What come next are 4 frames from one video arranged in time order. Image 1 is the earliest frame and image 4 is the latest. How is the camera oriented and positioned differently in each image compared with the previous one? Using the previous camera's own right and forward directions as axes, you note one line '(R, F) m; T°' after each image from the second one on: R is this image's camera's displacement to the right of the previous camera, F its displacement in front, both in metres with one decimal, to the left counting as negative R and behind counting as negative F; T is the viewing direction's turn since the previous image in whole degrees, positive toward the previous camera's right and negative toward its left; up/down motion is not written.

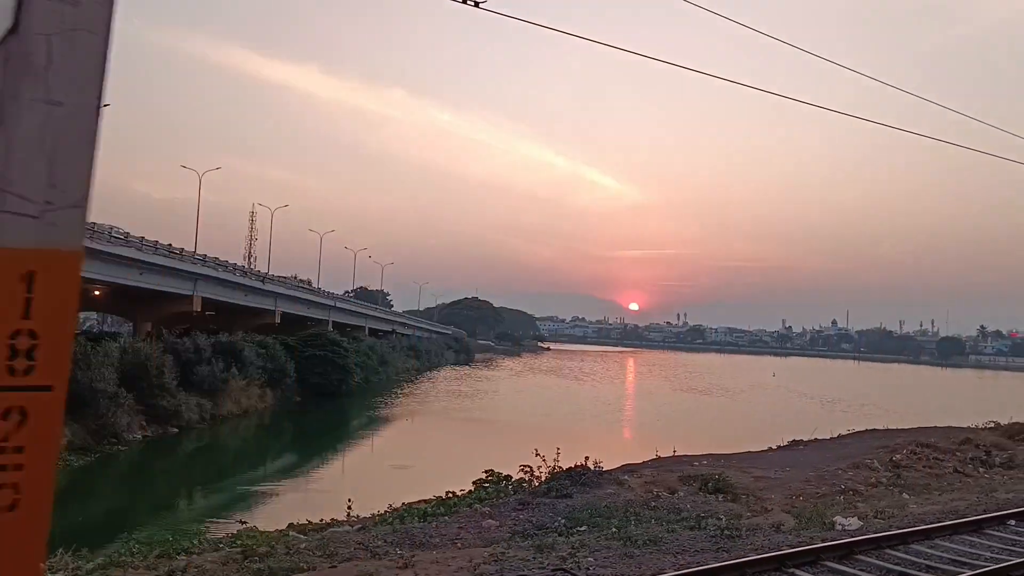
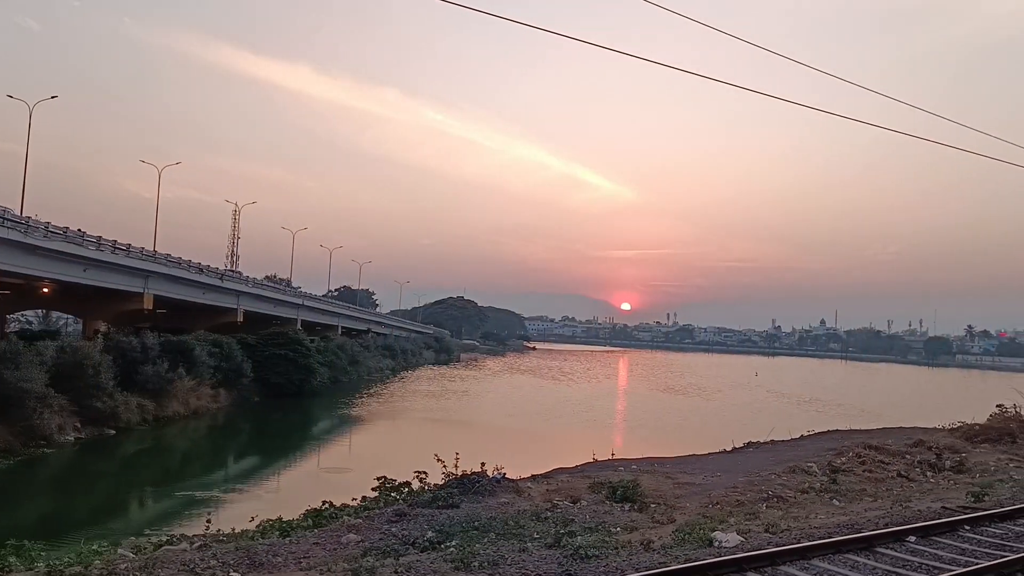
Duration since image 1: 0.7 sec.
(+1.3, +0.8) m; +1°
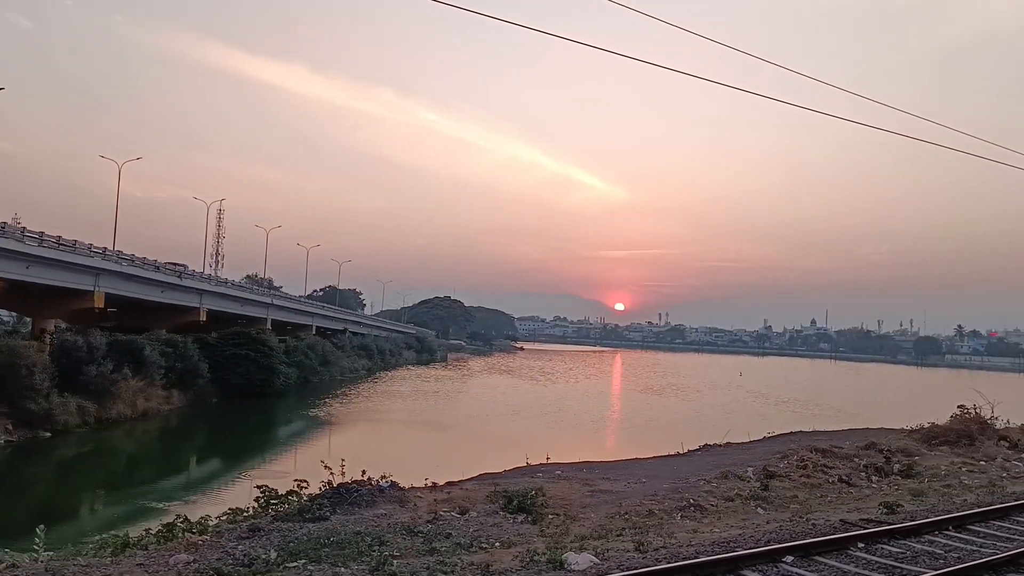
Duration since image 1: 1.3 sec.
(+1.3, +0.8) m; 0°
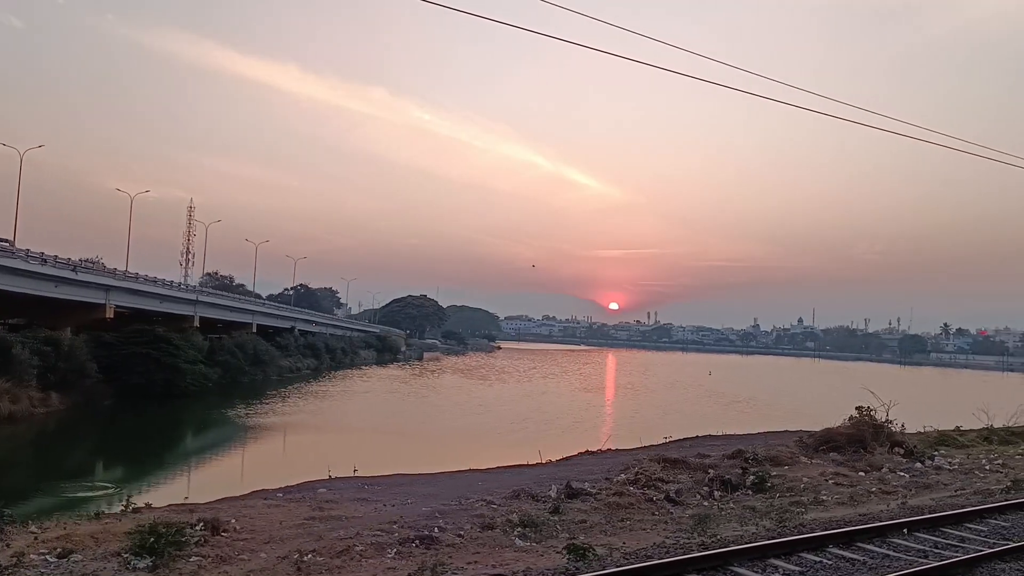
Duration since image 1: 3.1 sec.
(+3.4, +2.0) m; 0°
